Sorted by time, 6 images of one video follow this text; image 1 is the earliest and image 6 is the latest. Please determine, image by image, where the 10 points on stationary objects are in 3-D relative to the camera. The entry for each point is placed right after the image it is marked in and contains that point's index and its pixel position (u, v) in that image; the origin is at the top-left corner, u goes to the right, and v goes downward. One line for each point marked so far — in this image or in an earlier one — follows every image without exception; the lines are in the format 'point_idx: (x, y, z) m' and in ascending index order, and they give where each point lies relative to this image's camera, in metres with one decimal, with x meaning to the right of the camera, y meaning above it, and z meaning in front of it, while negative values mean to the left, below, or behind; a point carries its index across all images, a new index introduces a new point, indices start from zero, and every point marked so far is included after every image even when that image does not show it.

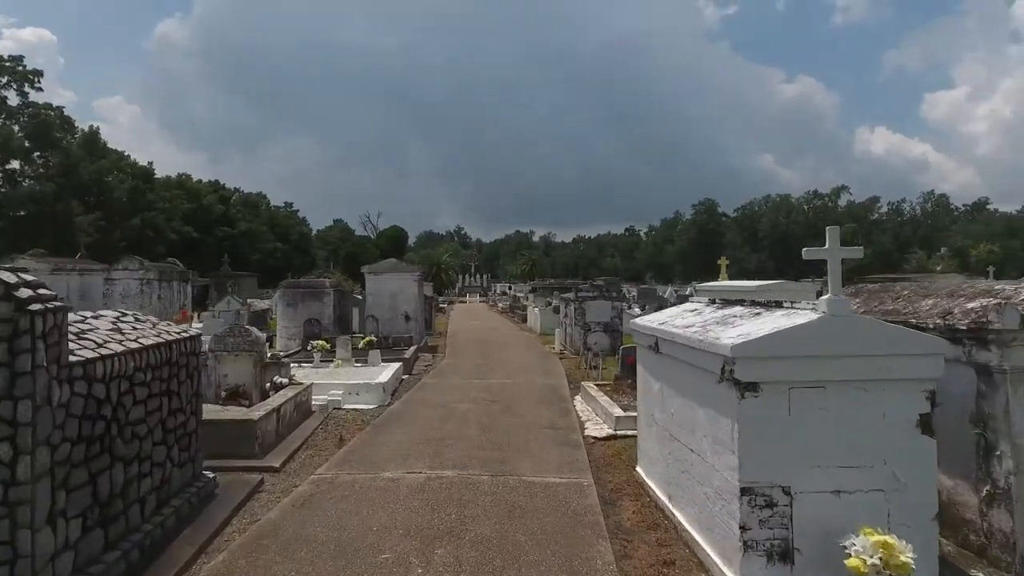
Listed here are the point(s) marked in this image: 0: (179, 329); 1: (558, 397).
0: (-3.5, -0.4, +7.1) m
1: (+0.9, -2.1, +12.7) m
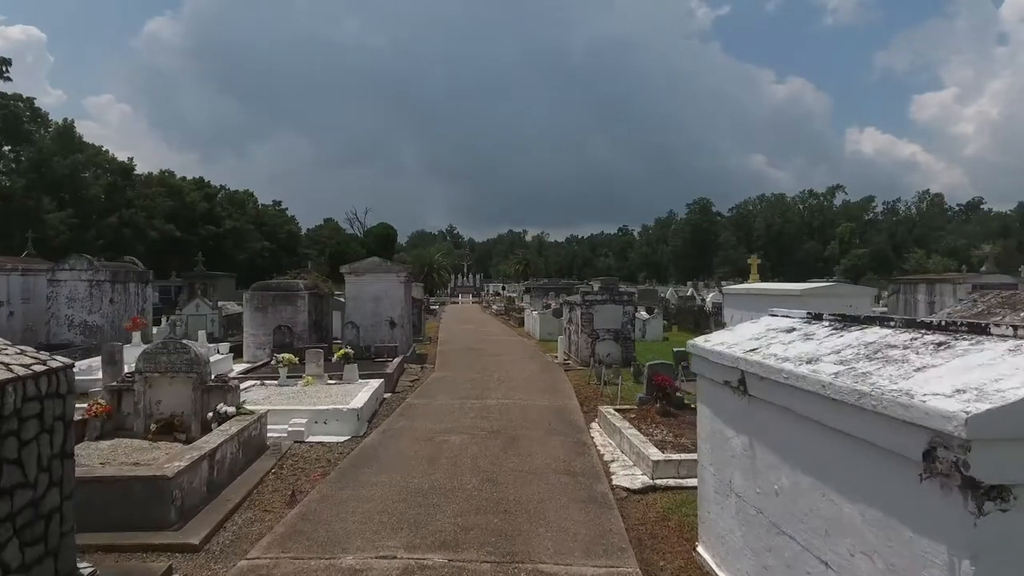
0: (-3.4, -0.5, +4.8) m
1: (+0.9, -2.1, +10.4) m
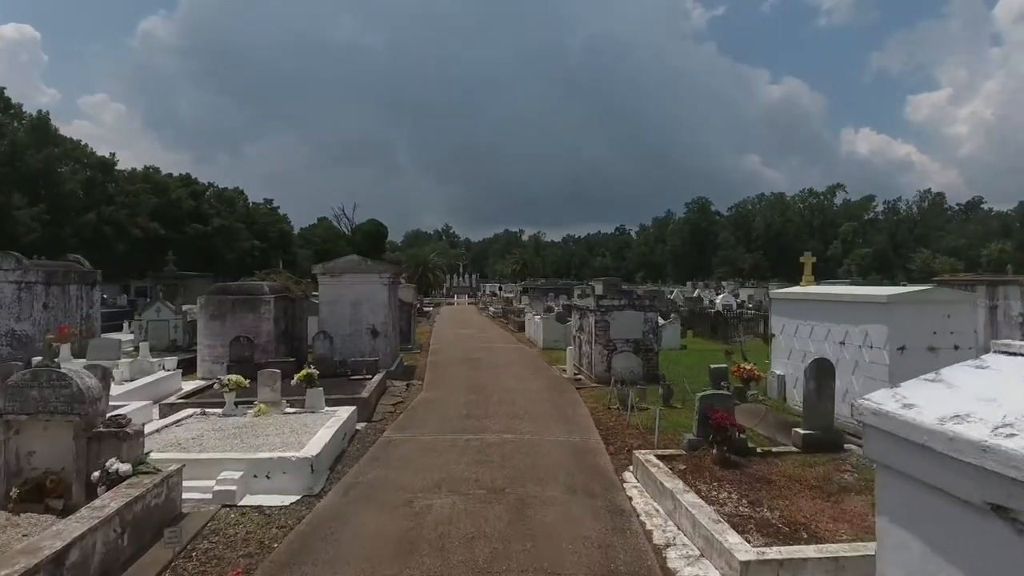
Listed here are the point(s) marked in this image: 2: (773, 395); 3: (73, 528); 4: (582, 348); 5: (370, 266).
0: (-3.3, -0.6, +2.1) m
1: (+1.0, -2.2, +7.8) m
2: (+4.7, -2.0, +12.3) m
3: (-3.3, -1.8, +5.1) m
4: (+1.7, -1.5, +16.3) m
5: (-3.3, +0.5, +15.8) m
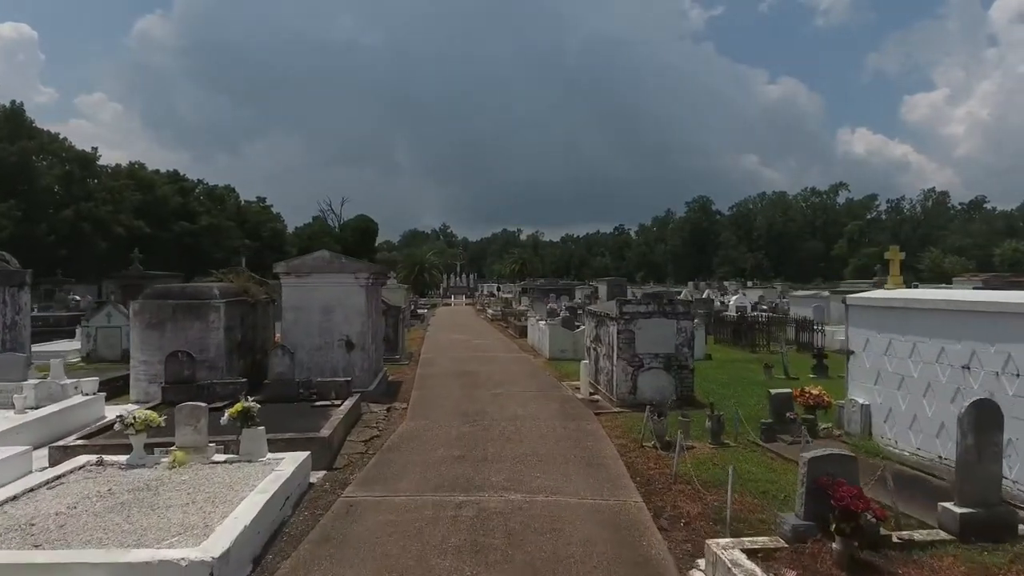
0: (-3.2, -0.6, -0.6) m
1: (+1.1, -2.2, +5.0) m
2: (+4.8, -2.0, +9.5) m
3: (-3.2, -1.9, +2.4) m
4: (+1.8, -1.5, +13.6) m
5: (-3.2, +0.5, +13.0) m
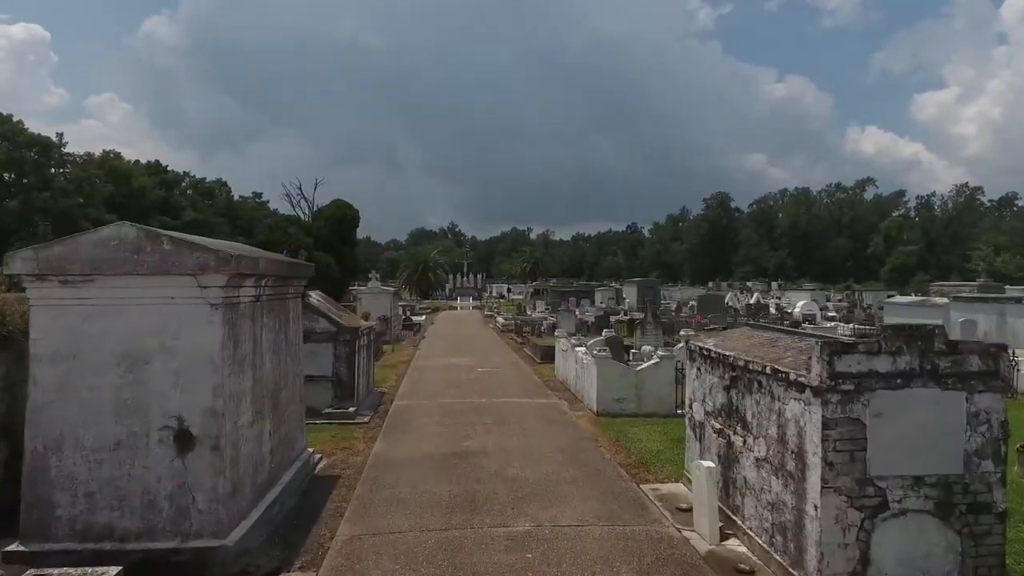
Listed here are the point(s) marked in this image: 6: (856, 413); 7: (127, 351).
0: (-3.0, -0.8, -7.9) m
1: (+1.4, -2.4, -2.4) m
2: (+5.1, -2.2, +2.1) m
3: (-3.0, -2.1, -5.0) m
4: (+2.1, -1.7, +6.2) m
5: (-2.9, +0.3, +5.7) m
6: (+2.5, -0.9, +5.0) m
7: (-3.3, -0.5, +5.8) m
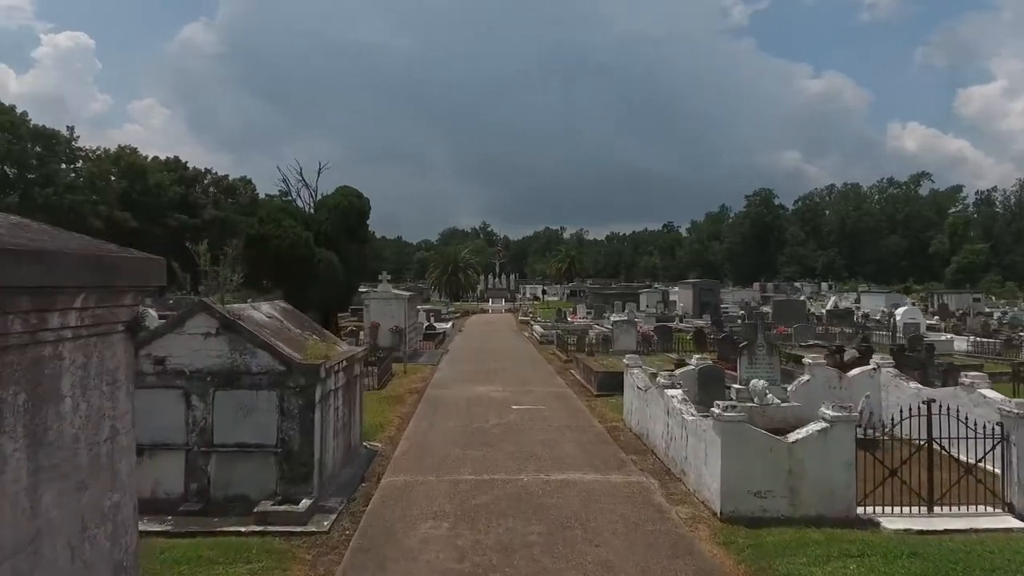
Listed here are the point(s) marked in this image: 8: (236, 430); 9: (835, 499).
0: (-3.3, -0.9, -12.7) m
1: (+1.3, -2.6, -7.3) m
2: (+5.3, -2.3, -3.0) m
3: (-3.1, -2.2, -9.7) m
4: (+2.5, -1.8, +1.2) m
5: (-2.5, +0.2, +0.9) m
6: (+2.9, -1.0, -0.1) m
7: (-2.9, -0.7, +1.0) m
8: (-3.0, -1.5, +7.4) m
9: (+3.3, -2.1, +6.9) m
